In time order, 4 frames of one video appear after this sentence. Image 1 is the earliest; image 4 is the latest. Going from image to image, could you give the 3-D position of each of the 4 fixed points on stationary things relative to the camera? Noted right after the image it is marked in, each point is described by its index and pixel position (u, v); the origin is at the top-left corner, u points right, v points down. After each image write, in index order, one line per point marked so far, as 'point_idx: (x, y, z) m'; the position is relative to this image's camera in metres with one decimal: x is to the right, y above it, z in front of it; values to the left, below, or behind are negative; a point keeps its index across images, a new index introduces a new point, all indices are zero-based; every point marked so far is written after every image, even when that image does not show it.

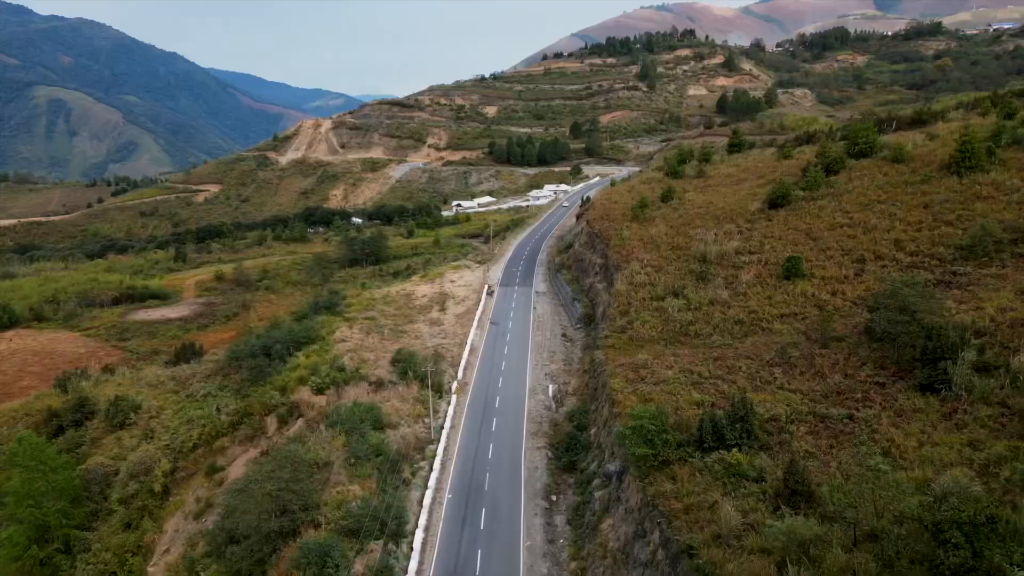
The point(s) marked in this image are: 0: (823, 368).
0: (+8.2, -2.1, +18.9) m
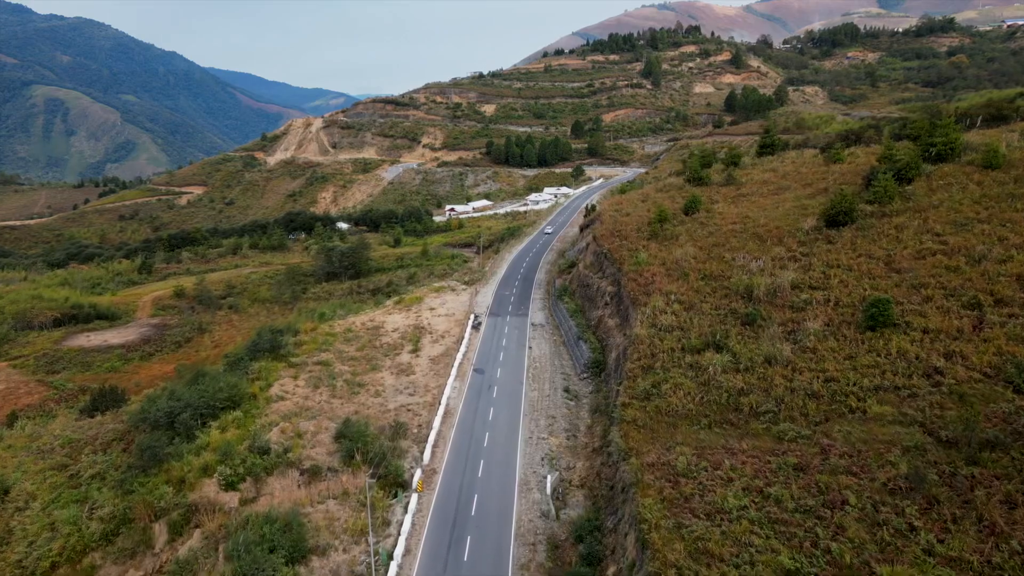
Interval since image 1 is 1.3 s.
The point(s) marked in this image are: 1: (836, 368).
0: (+7.8, -3.7, +11.6) m
1: (+8.5, -2.1, +18.8) m
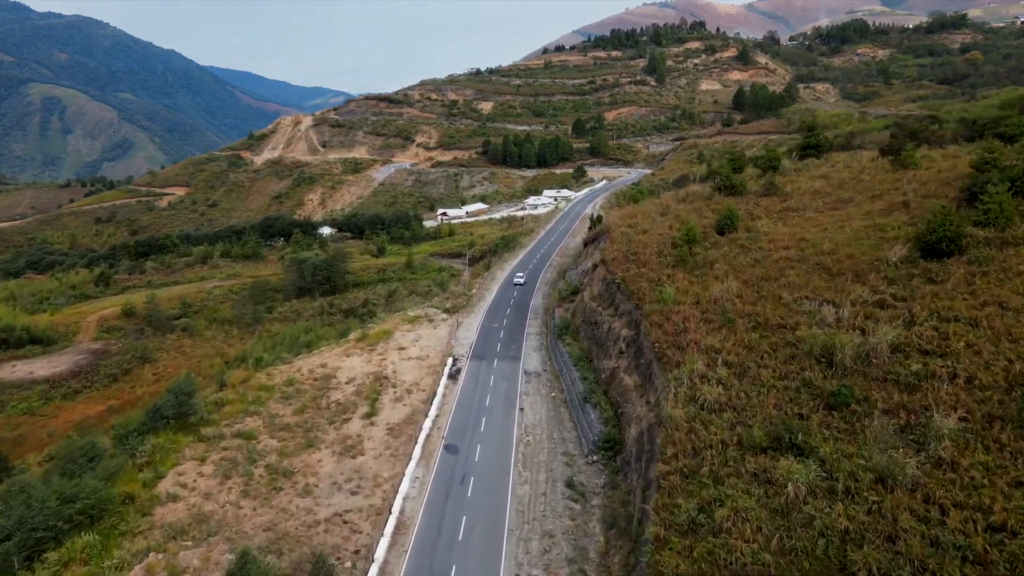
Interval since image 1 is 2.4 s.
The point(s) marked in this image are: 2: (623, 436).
0: (+7.3, -5.2, +4.4) m
1: (+8.0, -3.6, +11.7) m
2: (+3.1, -4.1, +19.9) m
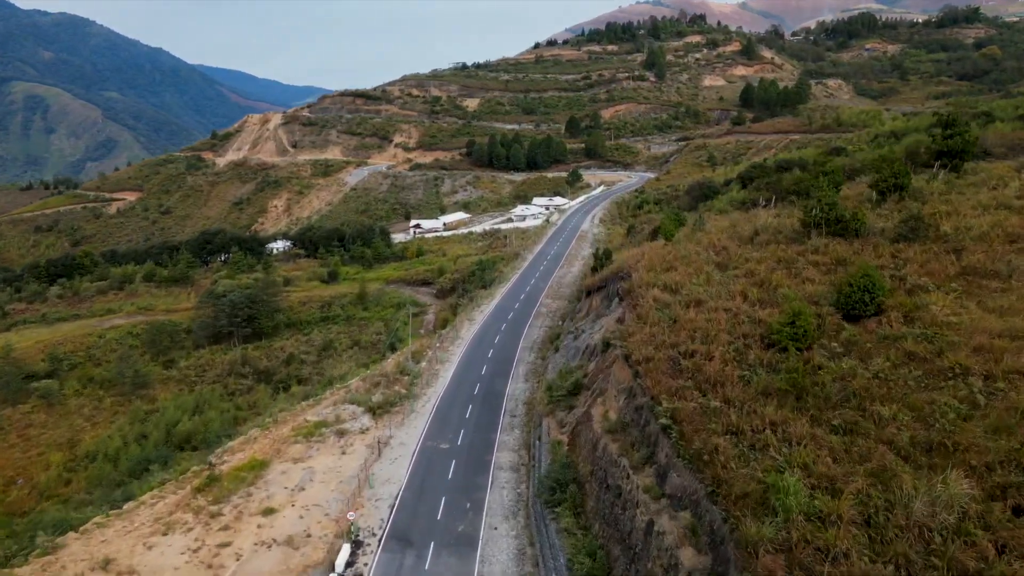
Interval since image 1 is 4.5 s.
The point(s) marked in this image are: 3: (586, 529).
0: (+6.5, -7.8, -8.3) m
1: (+7.1, -6.3, -1.0) m
2: (+2.1, -6.8, +7.1) m
3: (+1.5, -4.9, +14.6) m
